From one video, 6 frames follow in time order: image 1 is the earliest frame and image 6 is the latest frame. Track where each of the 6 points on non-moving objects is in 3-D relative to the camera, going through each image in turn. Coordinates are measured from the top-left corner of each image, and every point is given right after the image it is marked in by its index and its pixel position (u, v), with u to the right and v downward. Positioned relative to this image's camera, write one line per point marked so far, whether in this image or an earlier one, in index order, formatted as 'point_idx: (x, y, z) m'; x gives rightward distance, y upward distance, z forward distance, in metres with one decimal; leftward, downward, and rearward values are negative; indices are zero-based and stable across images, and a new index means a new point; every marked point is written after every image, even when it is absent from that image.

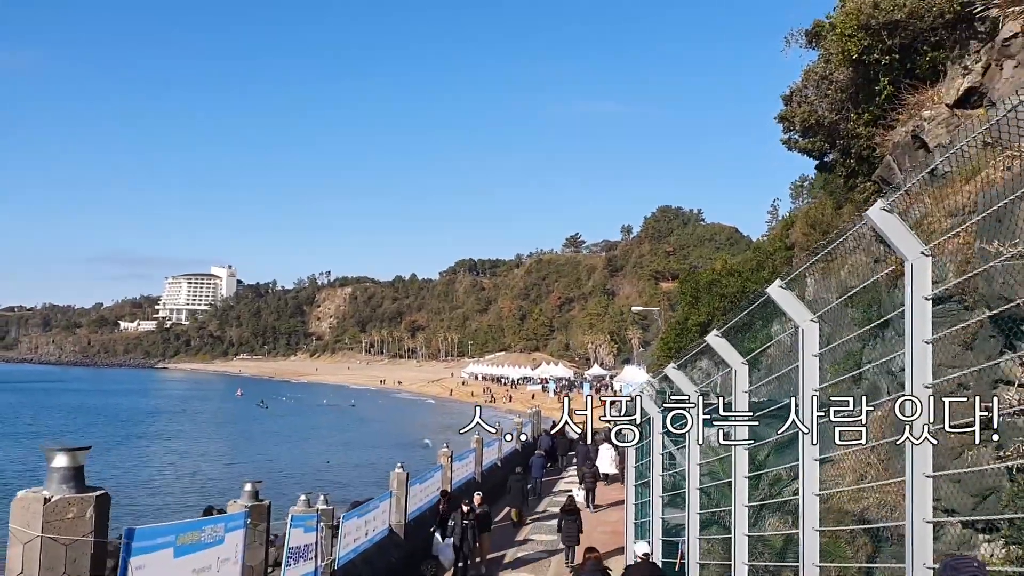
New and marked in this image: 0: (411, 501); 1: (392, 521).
0: (-1.4, -3.0, +12.5) m
1: (-1.6, -3.1, +11.8) m
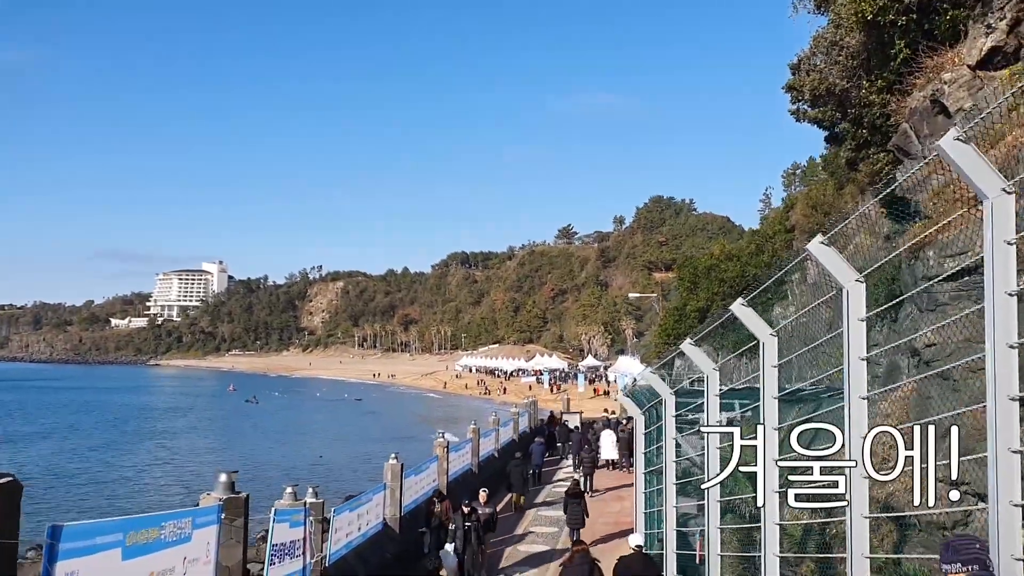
0: (-1.4, -2.8, +12.1) m
1: (-1.6, -2.9, +11.4) m
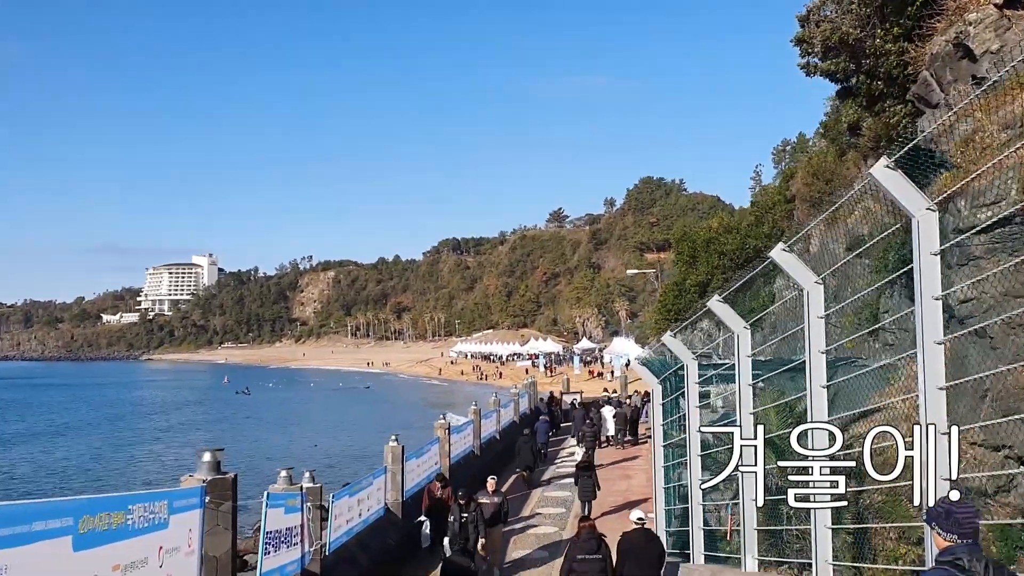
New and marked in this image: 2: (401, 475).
0: (-1.4, -2.5, +11.7) m
1: (-1.6, -2.6, +11.0) m
2: (-1.4, -2.4, +11.2) m
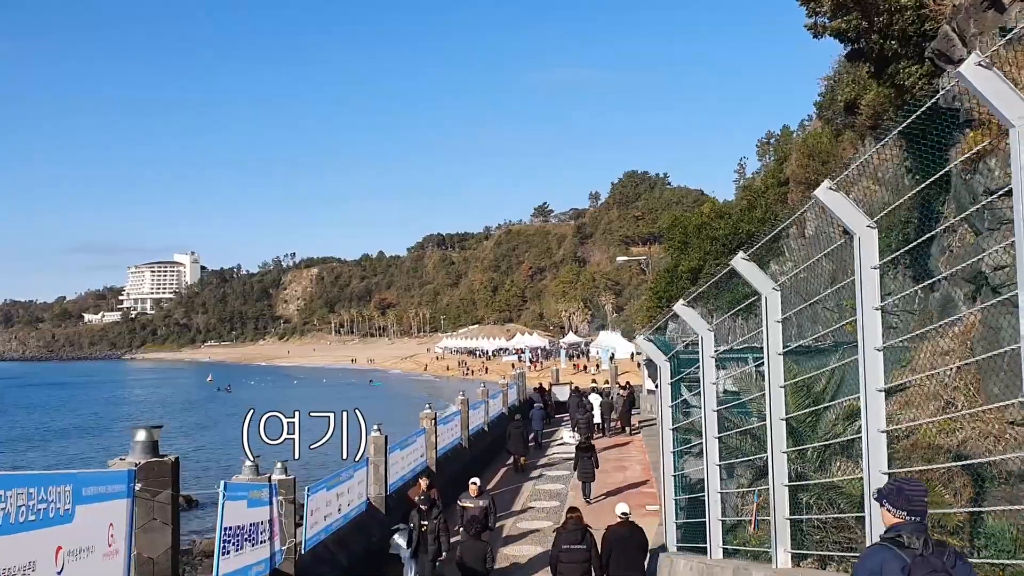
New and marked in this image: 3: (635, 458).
0: (-1.5, -2.3, +11.2) m
1: (-1.7, -2.4, +10.5) m
2: (-1.5, -2.2, +10.7) m
3: (+2.5, -3.5, +18.0) m
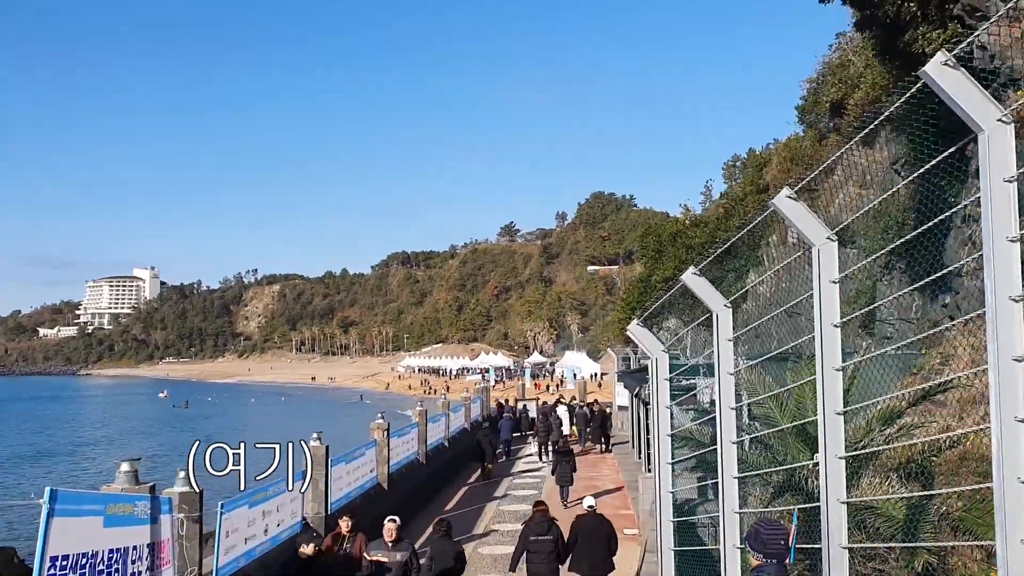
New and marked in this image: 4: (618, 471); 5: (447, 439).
0: (-2.0, -2.3, +10.2) m
1: (-2.1, -2.4, +9.4) m
2: (-2.0, -2.1, +9.6) m
3: (+1.8, -3.7, +17.1) m
4: (+2.1, -3.6, +17.5) m
5: (-1.4, -3.1, +18.1) m
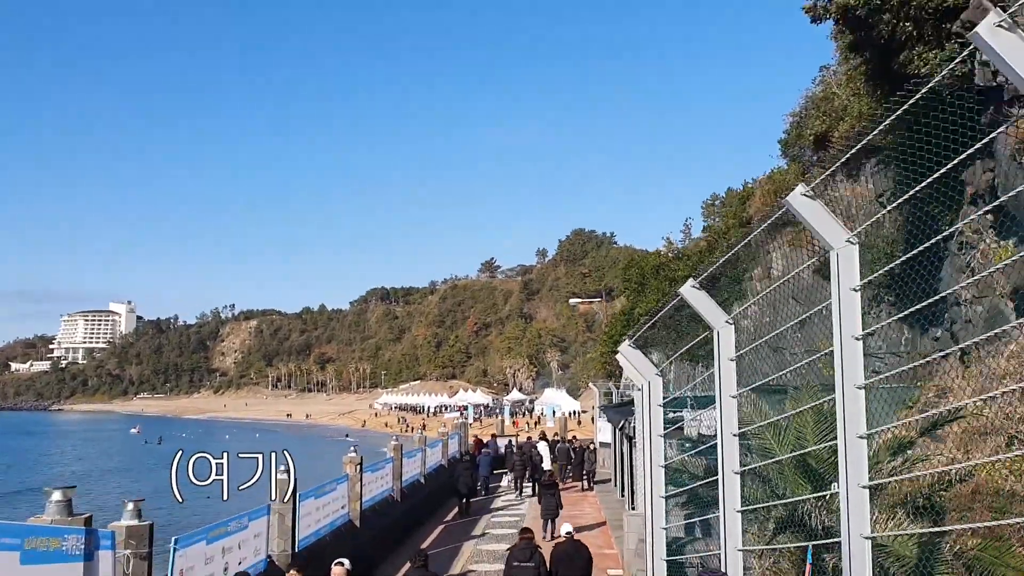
0: (-2.2, -2.6, +9.7) m
1: (-2.3, -2.7, +9.0) m
2: (-2.2, -2.4, +9.2) m
3: (+1.4, -4.3, +16.6) m
4: (+1.7, -4.3, +17.1) m
5: (-1.8, -3.8, +17.6) m
